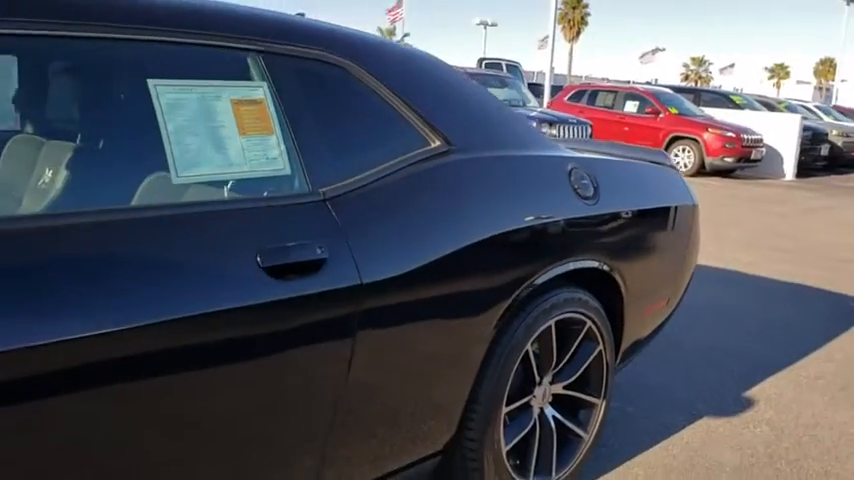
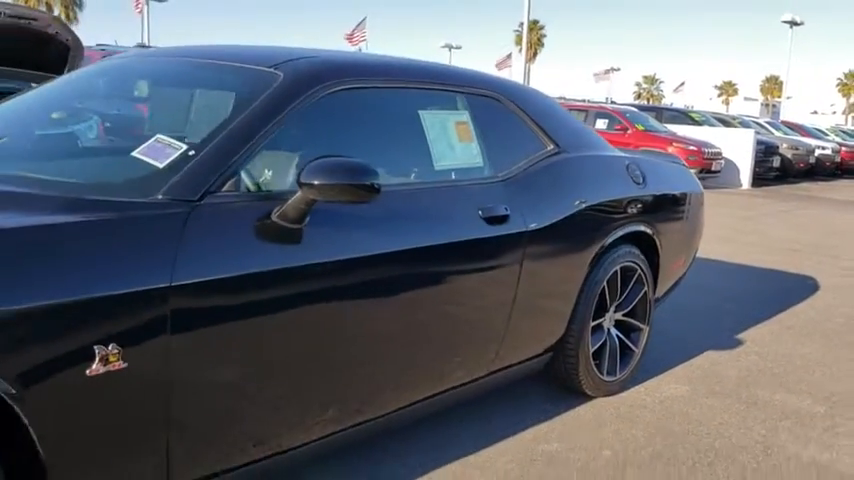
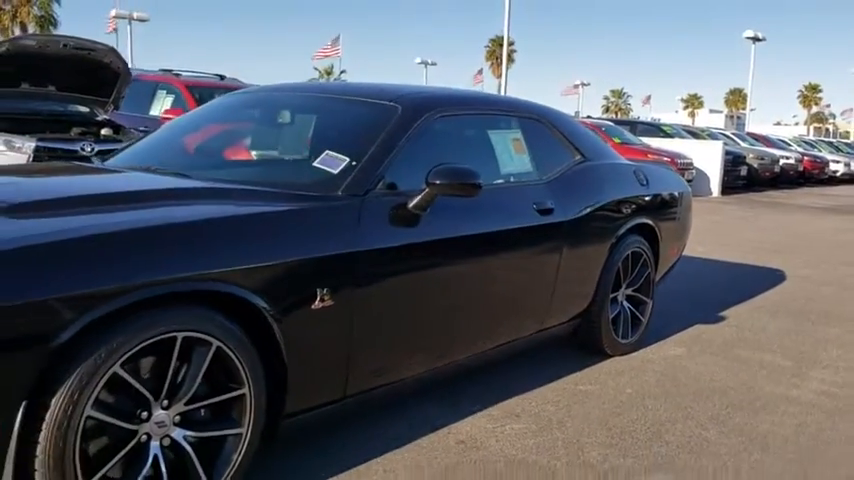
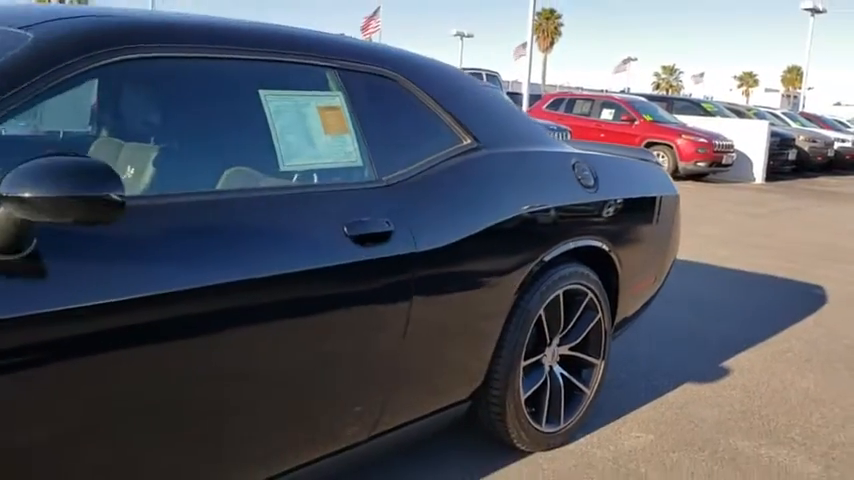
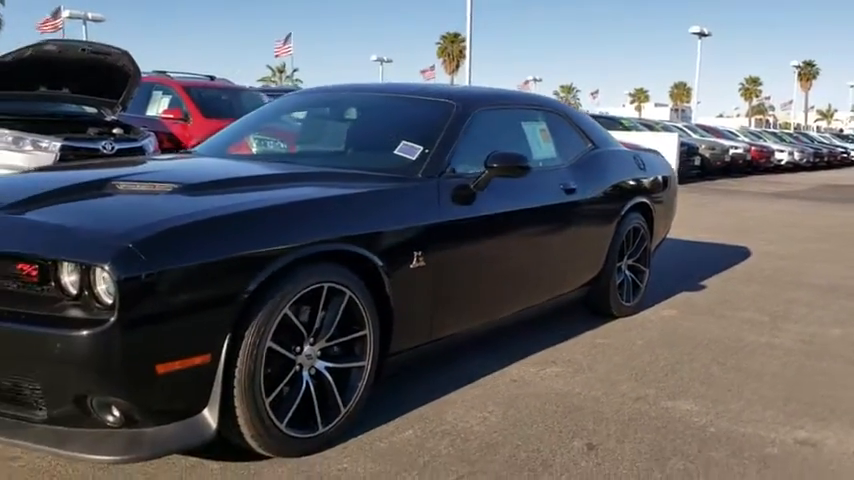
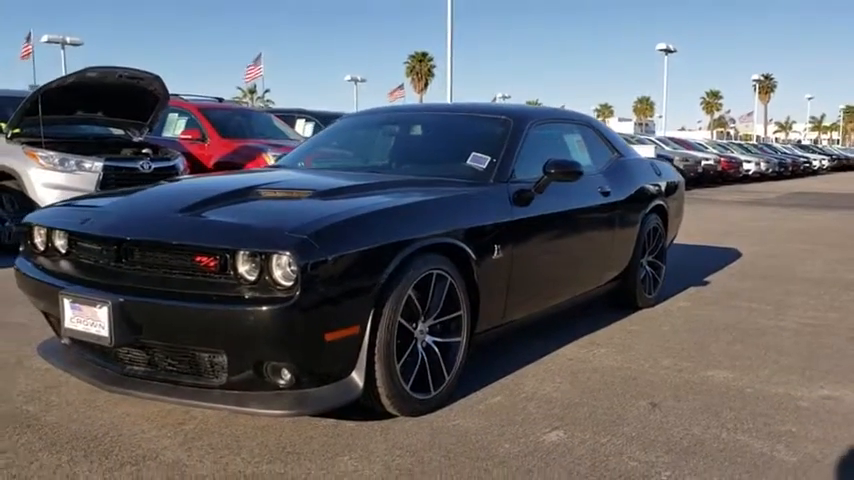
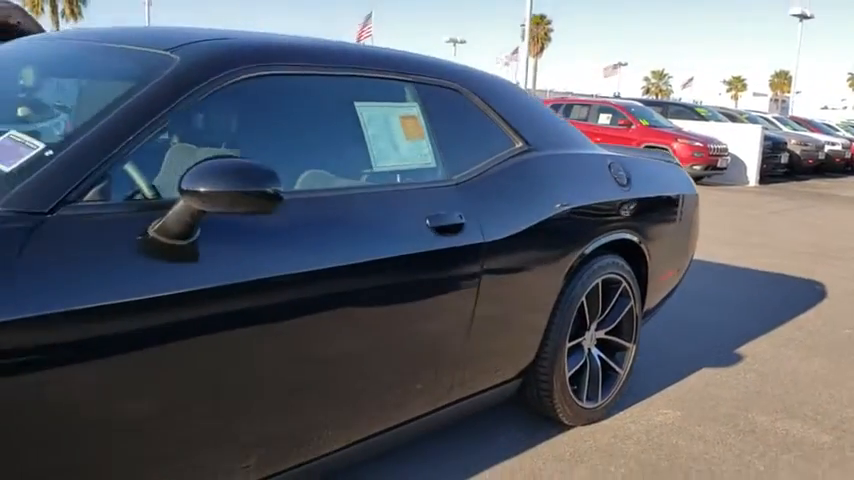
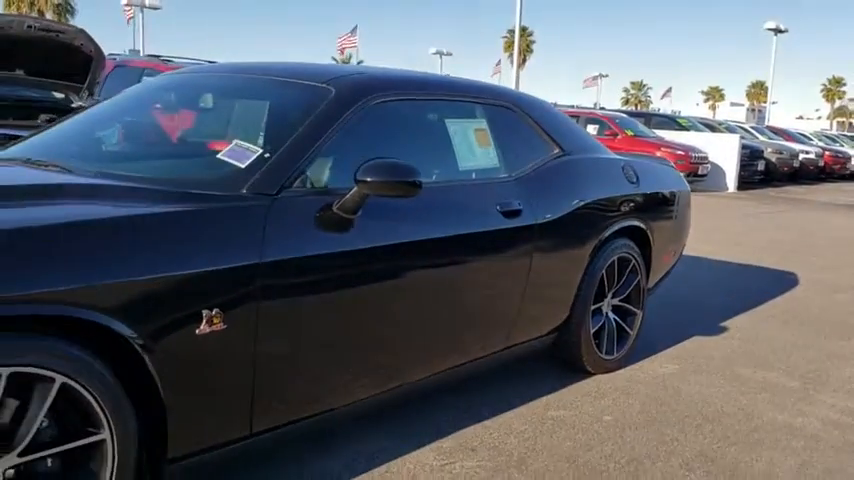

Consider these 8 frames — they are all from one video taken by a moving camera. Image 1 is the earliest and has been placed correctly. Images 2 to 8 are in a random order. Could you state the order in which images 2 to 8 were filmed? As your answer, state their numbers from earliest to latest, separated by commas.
4, 7, 2, 8, 3, 5, 6
